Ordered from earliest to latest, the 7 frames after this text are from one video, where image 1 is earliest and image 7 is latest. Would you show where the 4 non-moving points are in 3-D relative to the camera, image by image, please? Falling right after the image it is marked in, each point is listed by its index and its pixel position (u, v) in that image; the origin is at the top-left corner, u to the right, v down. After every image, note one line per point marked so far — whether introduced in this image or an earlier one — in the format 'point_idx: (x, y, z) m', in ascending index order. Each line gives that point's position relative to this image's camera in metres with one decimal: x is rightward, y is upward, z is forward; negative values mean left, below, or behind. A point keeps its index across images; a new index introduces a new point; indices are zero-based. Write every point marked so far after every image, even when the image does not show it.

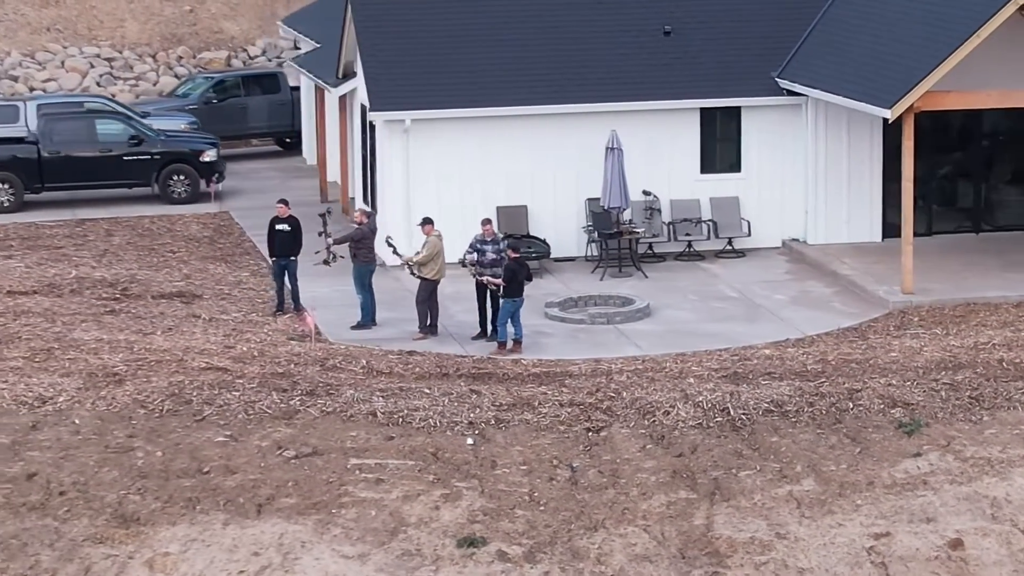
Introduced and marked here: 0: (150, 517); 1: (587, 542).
0: (-1.9, -1.2, +14.8) m
1: (+0.4, -1.3, +14.5) m
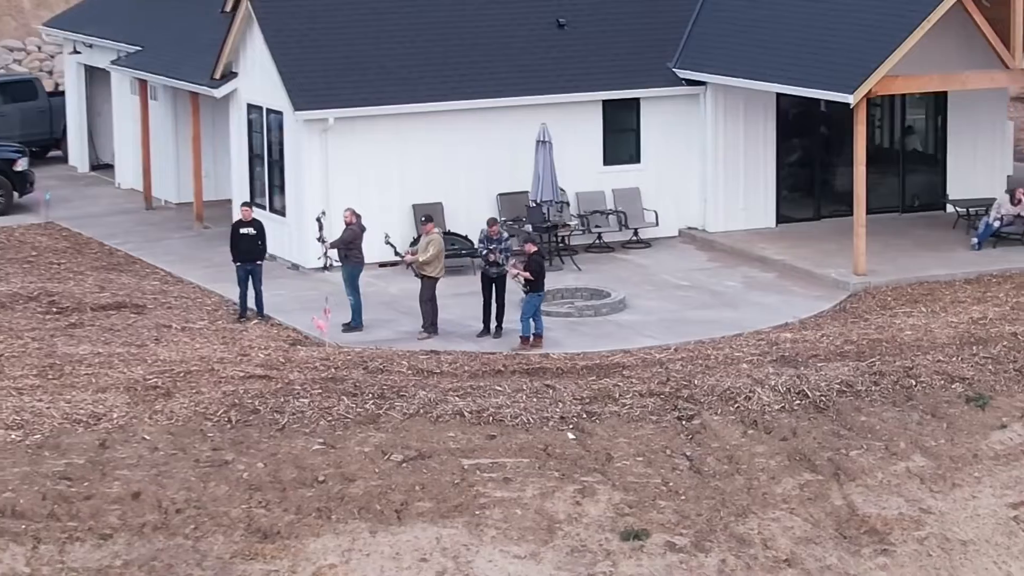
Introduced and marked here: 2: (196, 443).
0: (-1.1, -1.2, +14.3) m
1: (+1.2, -1.2, +14.5) m
2: (-1.7, -0.8, +15.3) m
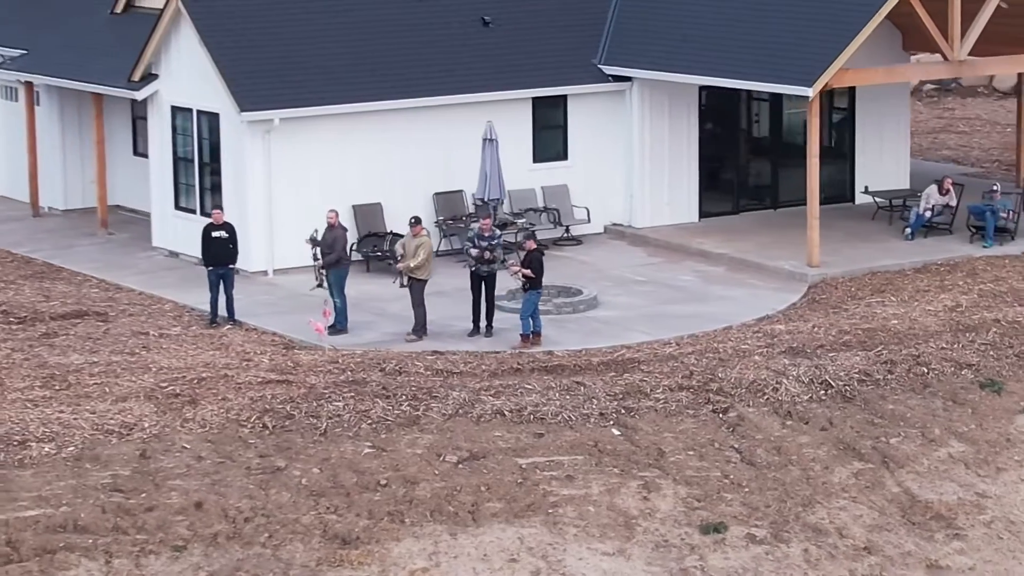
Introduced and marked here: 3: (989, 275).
0: (-0.7, -1.2, +14.1) m
1: (+1.6, -1.2, +14.5) m
2: (-1.5, -0.9, +15.0) m
3: (+3.3, +0.1, +19.2) m
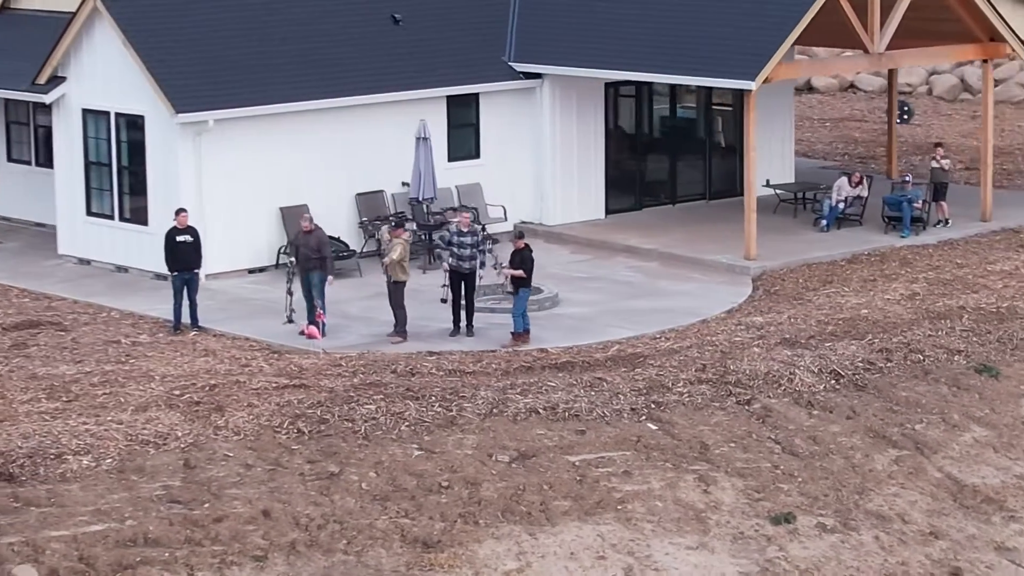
0: (-0.3, -1.2, +13.8) m
1: (+1.9, -1.1, +14.6) m
2: (-1.2, -0.9, +14.6) m
3: (+2.9, +0.2, +19.4) m
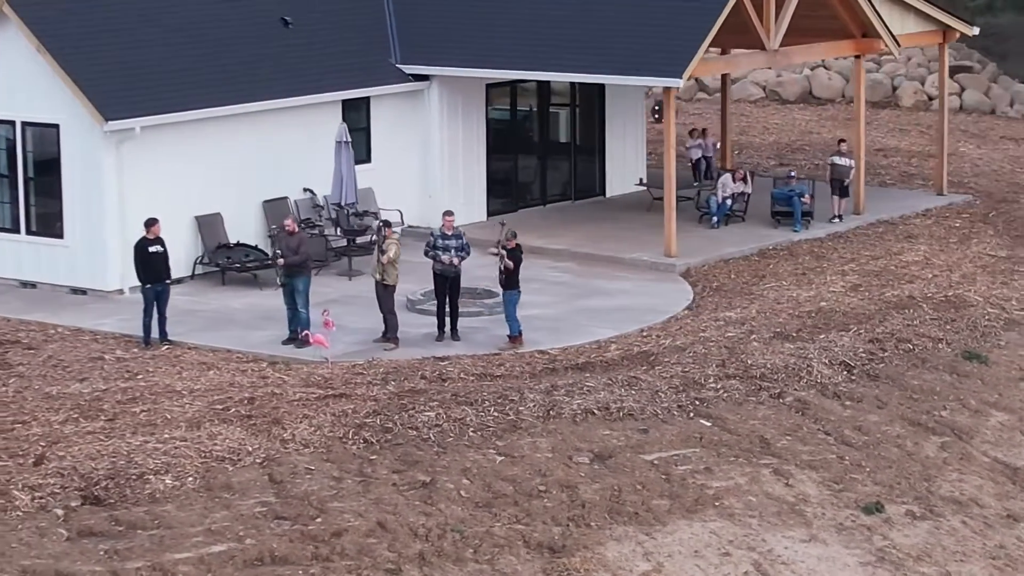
0: (+0.3, -1.2, +13.6) m
1: (+2.3, -1.1, +14.8) m
2: (-0.7, -0.9, +14.2) m
3: (+2.3, +0.2, +19.7) m
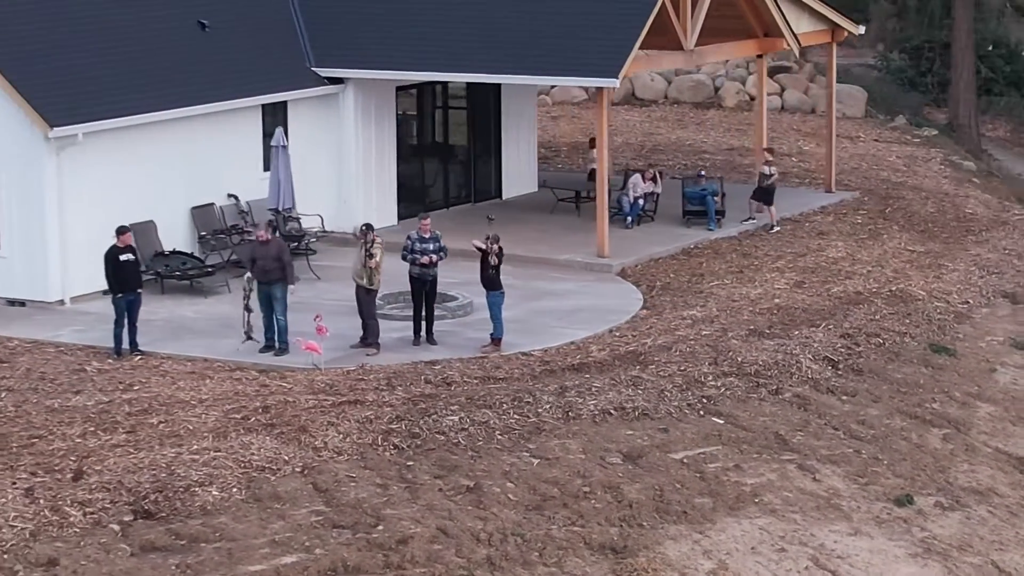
0: (+0.6, -1.2, +13.5) m
1: (+2.4, -1.0, +15.0) m
2: (-0.5, -0.9, +14.0) m
3: (+1.8, +0.2, +19.9) m
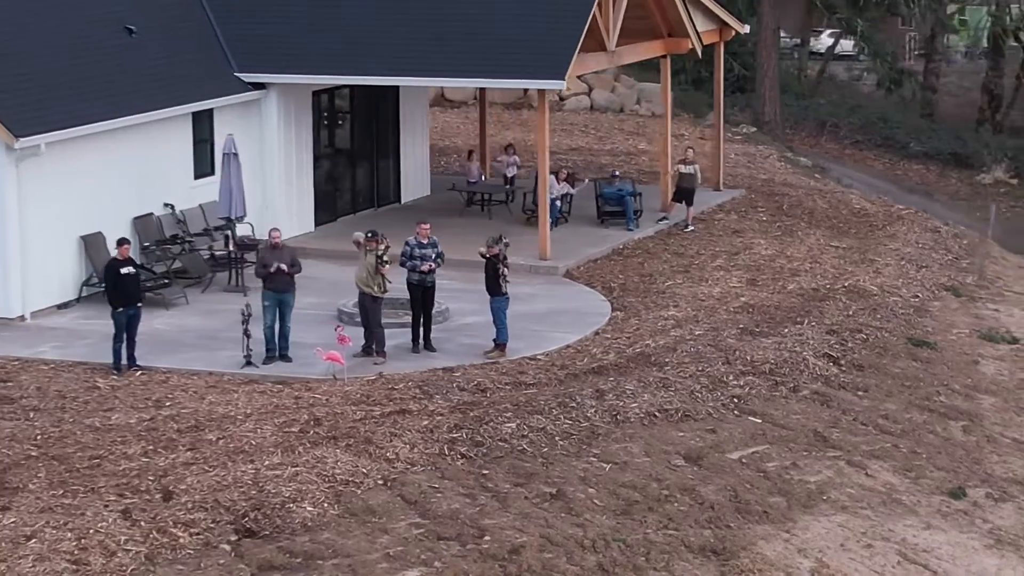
0: (+1.0, -1.2, +13.5) m
1: (+2.7, -1.0, +15.2) m
2: (-0.1, -1.0, +13.8) m
3: (+1.3, +0.2, +20.0) m
